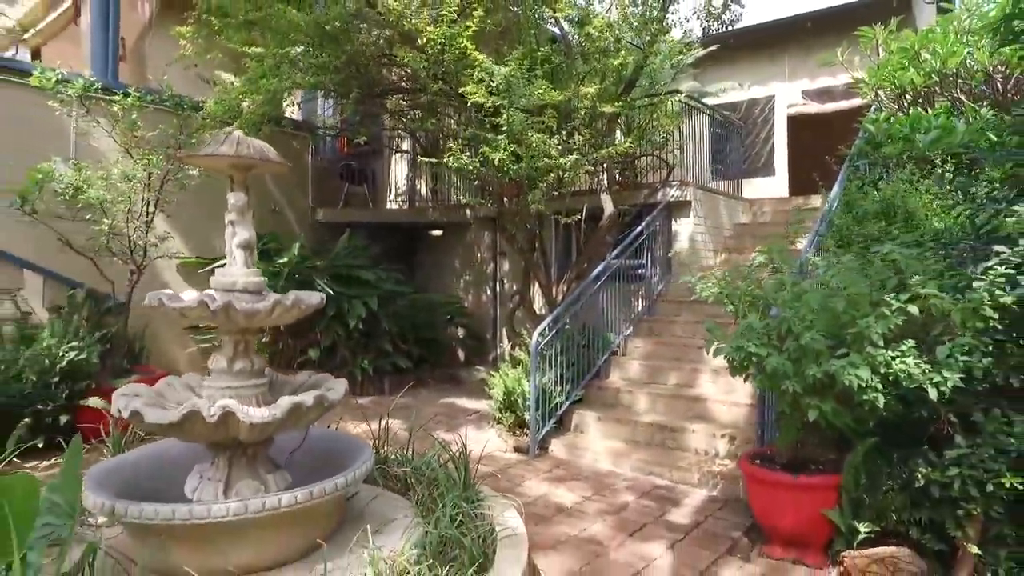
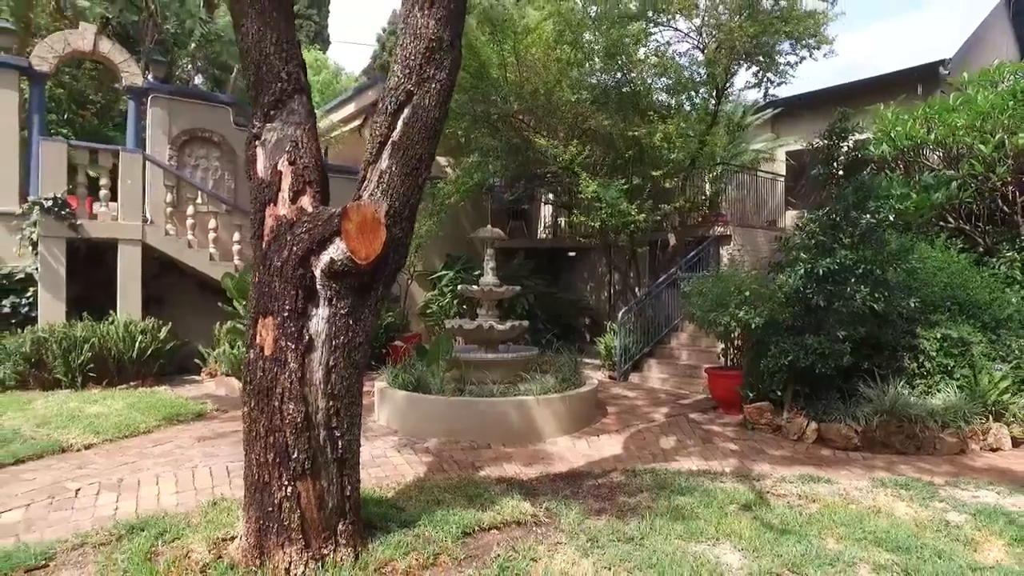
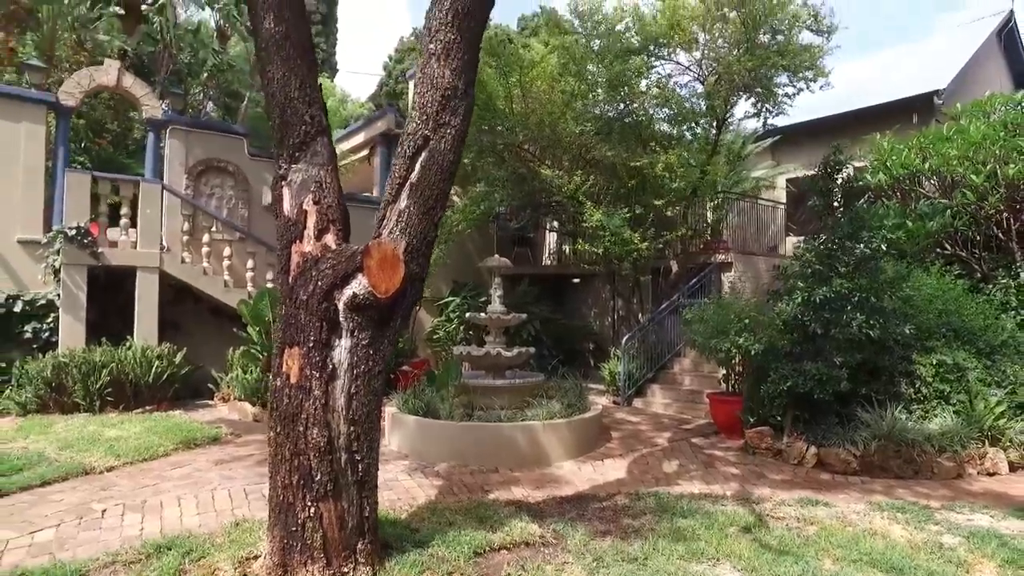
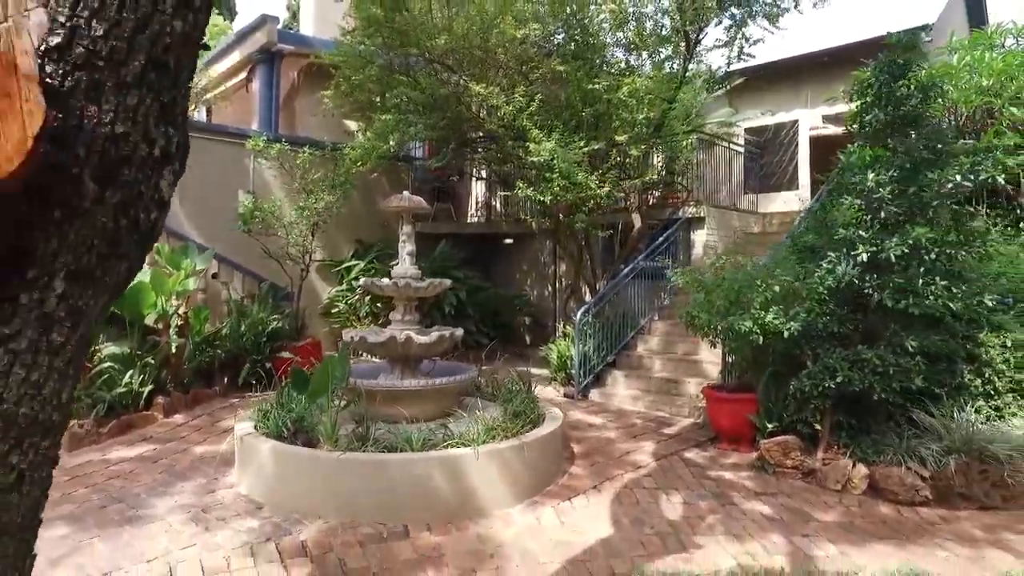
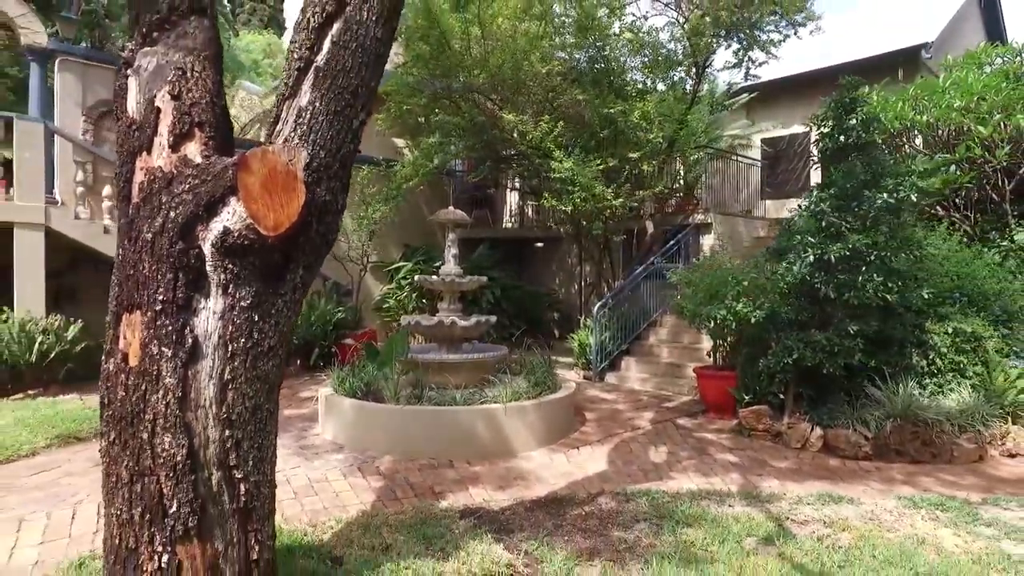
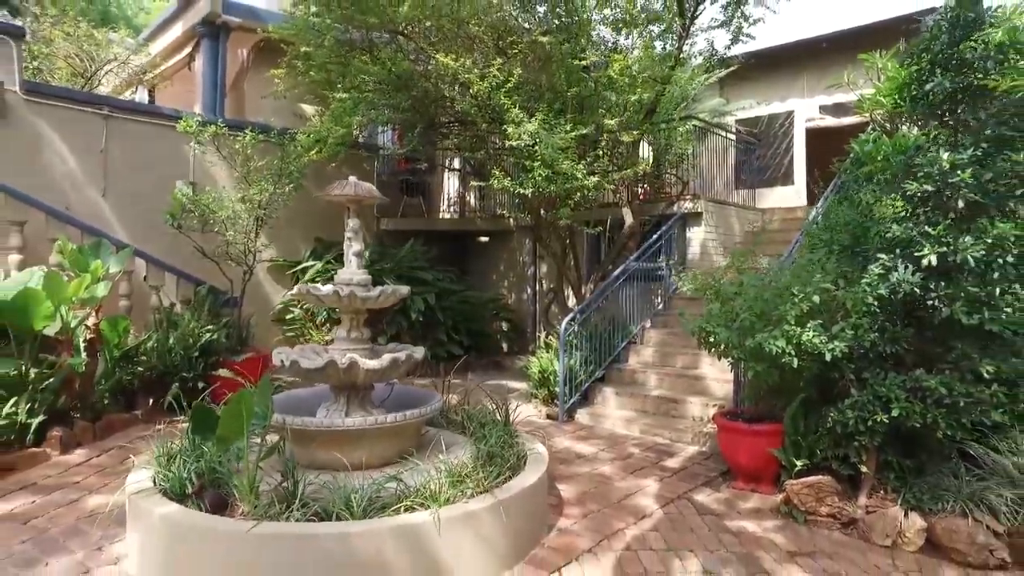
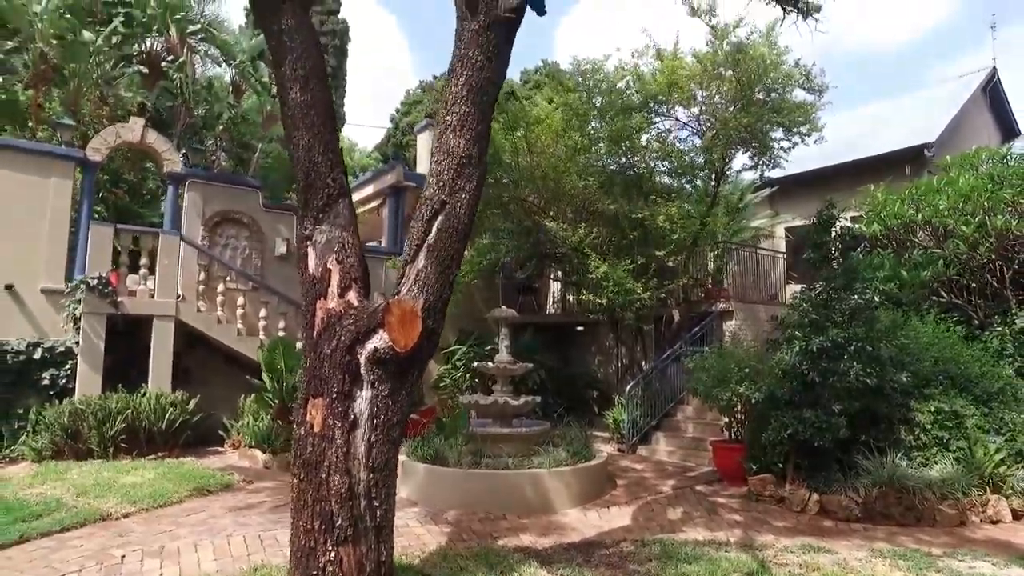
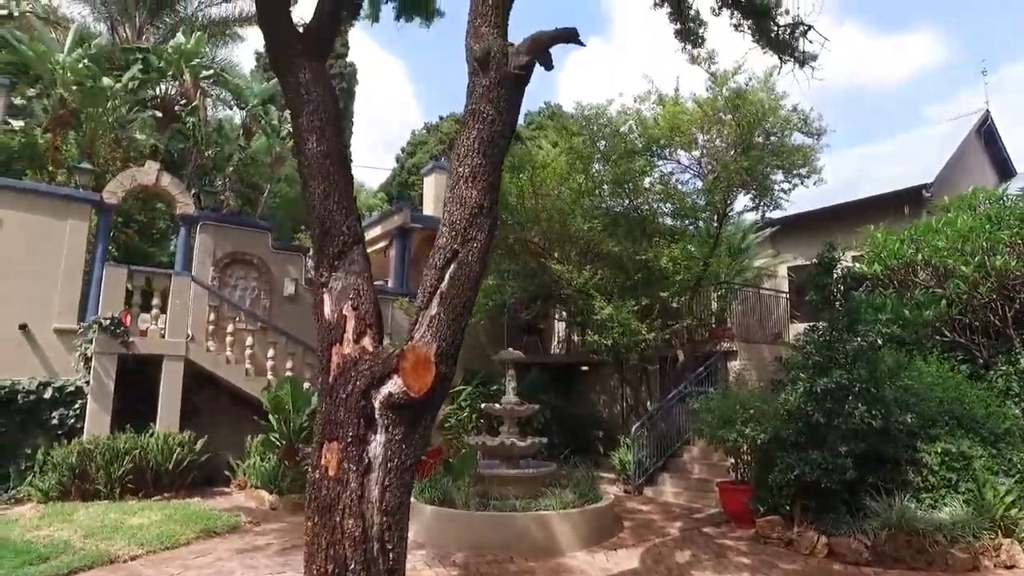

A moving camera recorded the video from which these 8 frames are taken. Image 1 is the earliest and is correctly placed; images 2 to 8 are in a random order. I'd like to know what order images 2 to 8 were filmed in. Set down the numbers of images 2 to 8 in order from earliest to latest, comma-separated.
6, 4, 5, 2, 3, 7, 8
